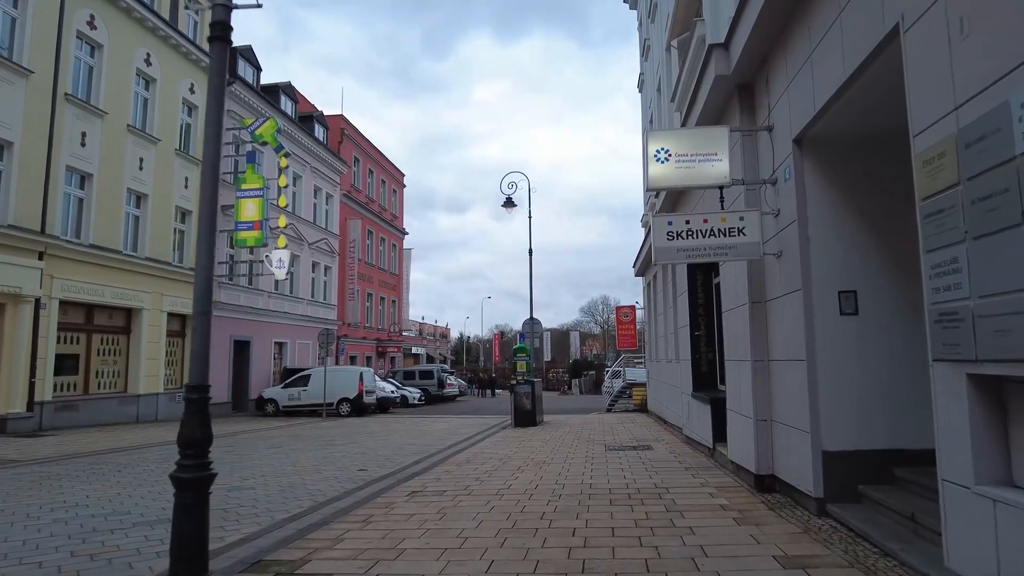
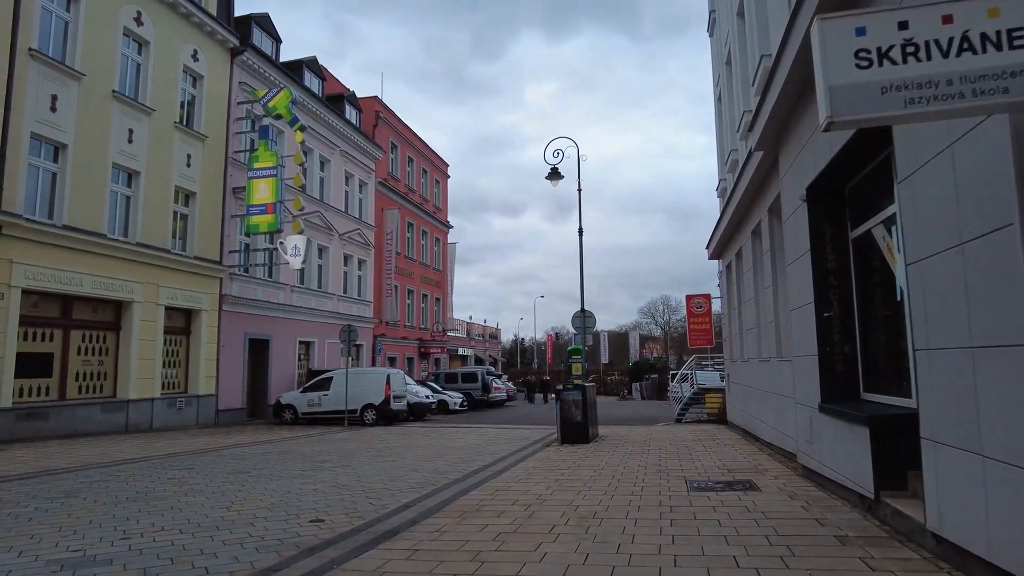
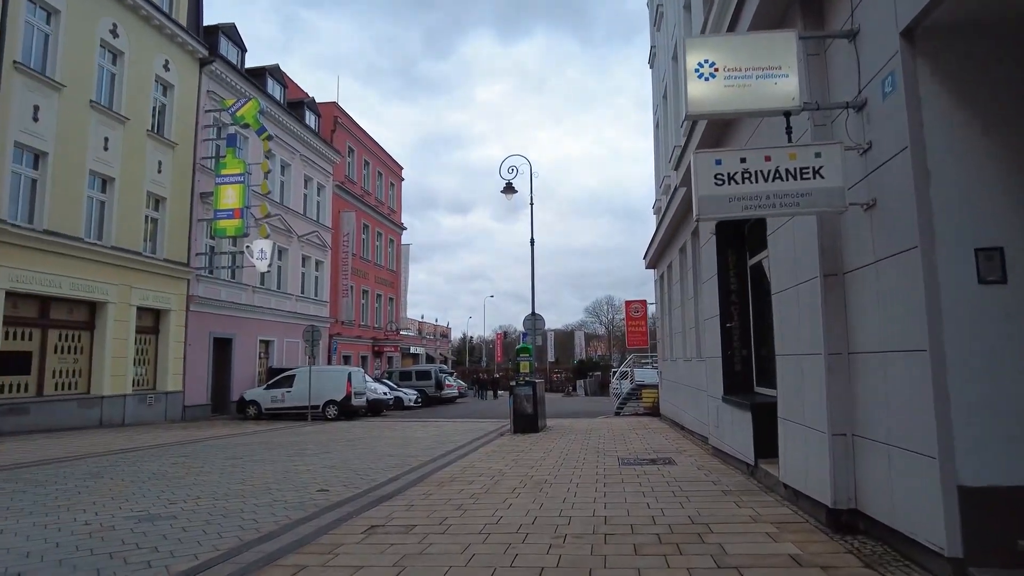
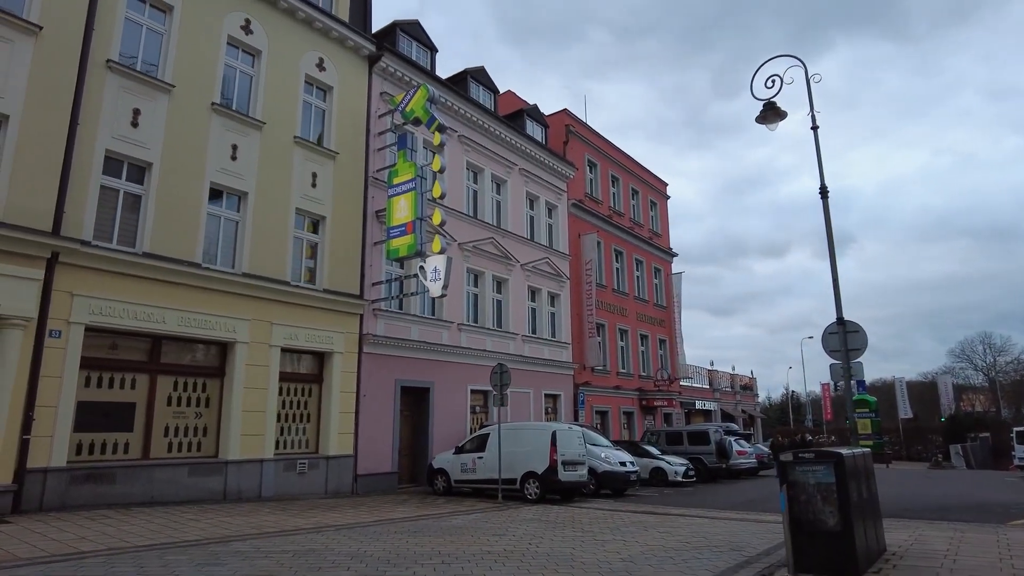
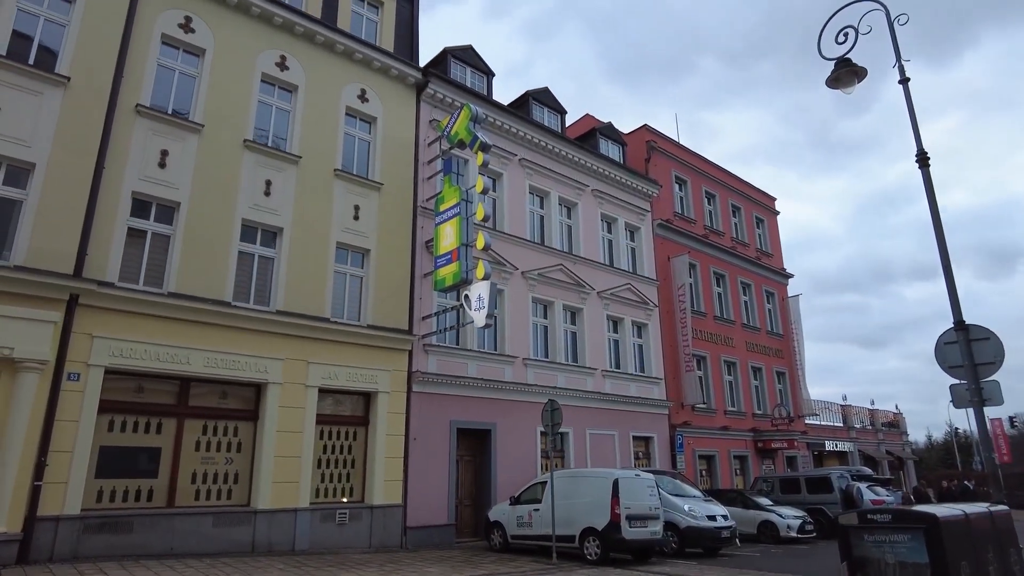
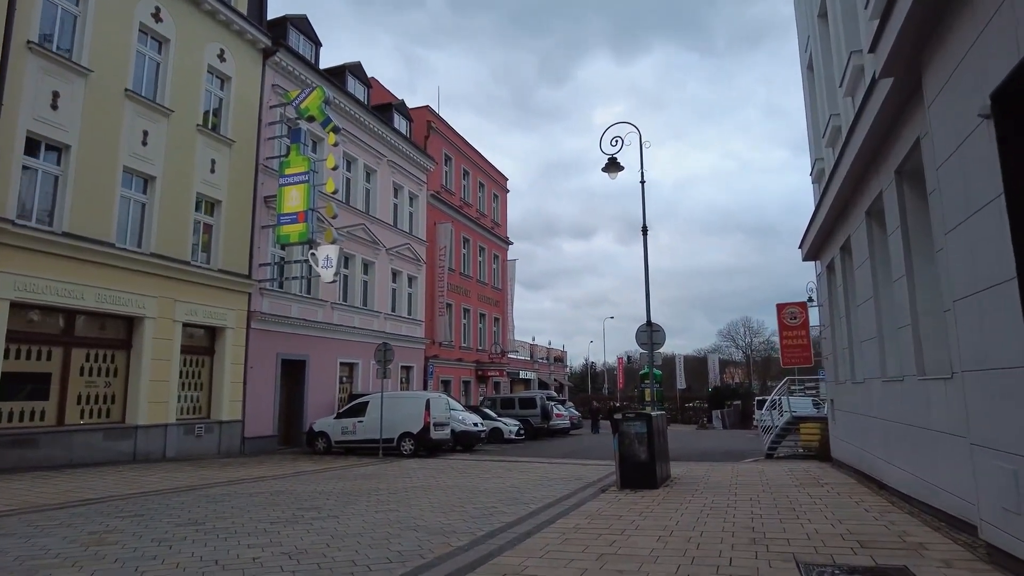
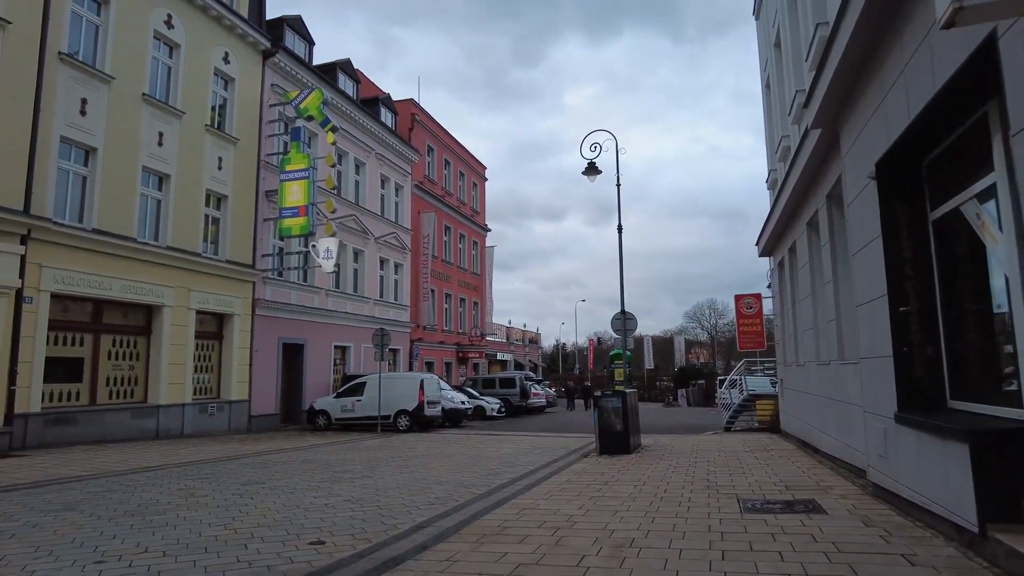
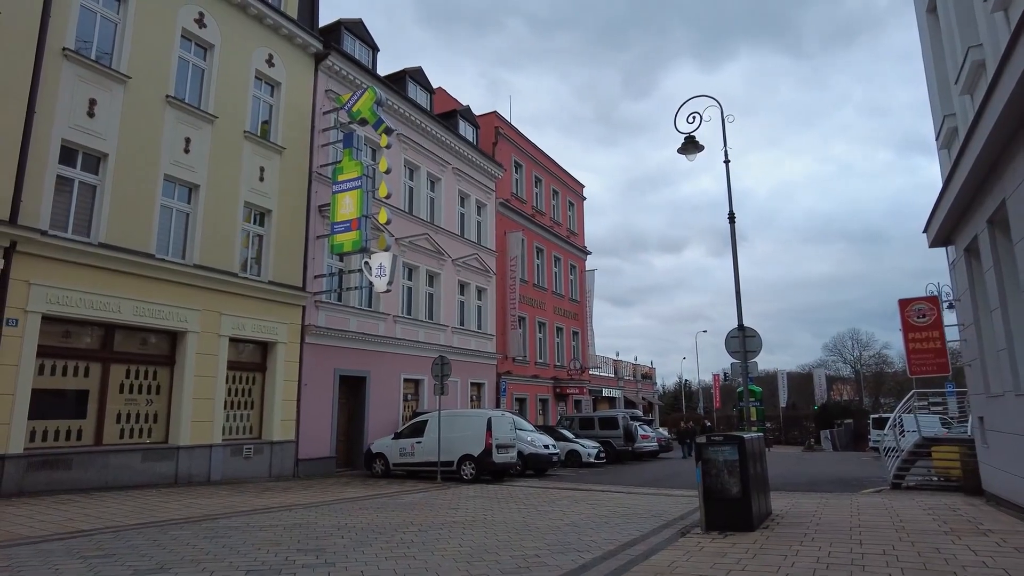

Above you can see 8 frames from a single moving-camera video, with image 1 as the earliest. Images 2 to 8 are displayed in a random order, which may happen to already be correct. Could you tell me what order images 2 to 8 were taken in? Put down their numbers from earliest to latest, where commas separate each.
3, 2, 7, 6, 8, 4, 5
